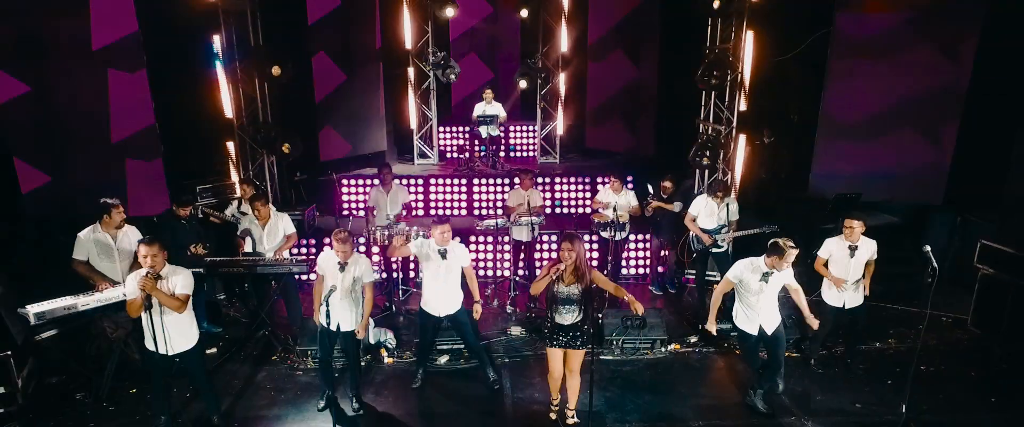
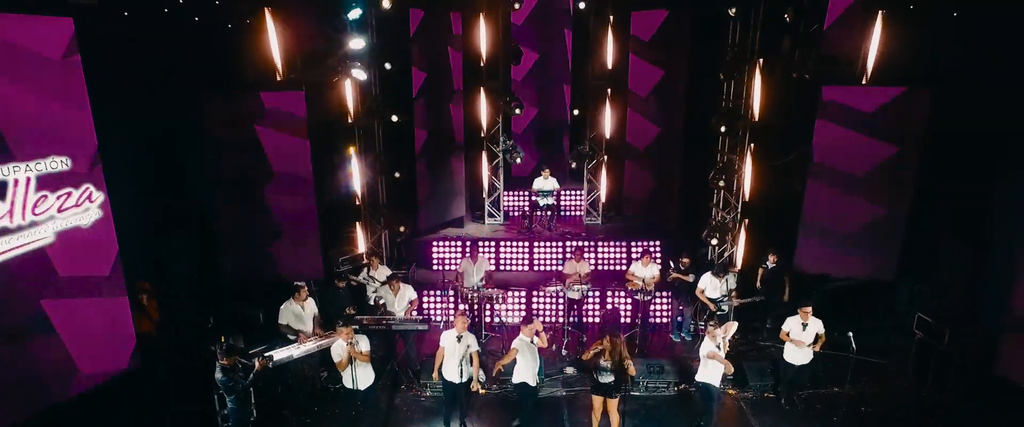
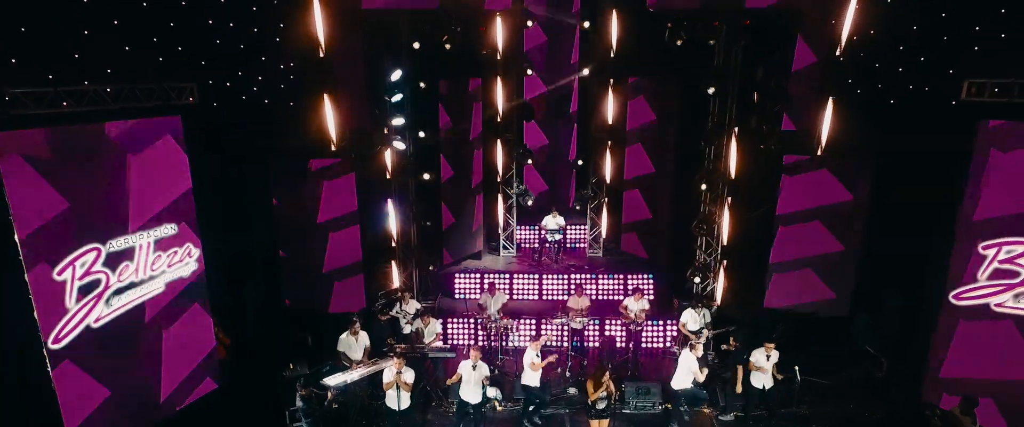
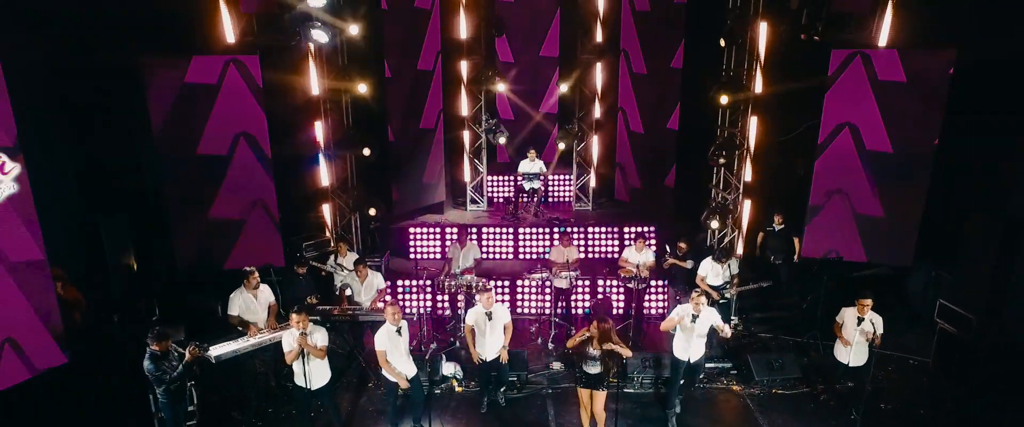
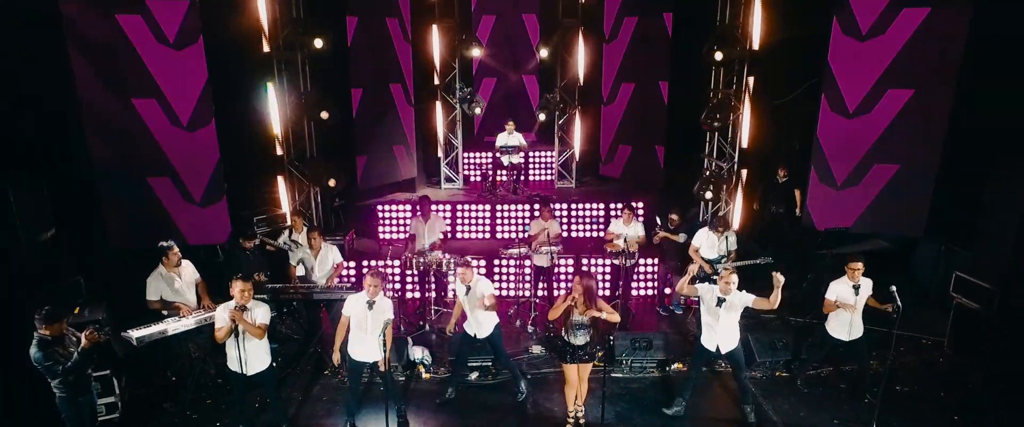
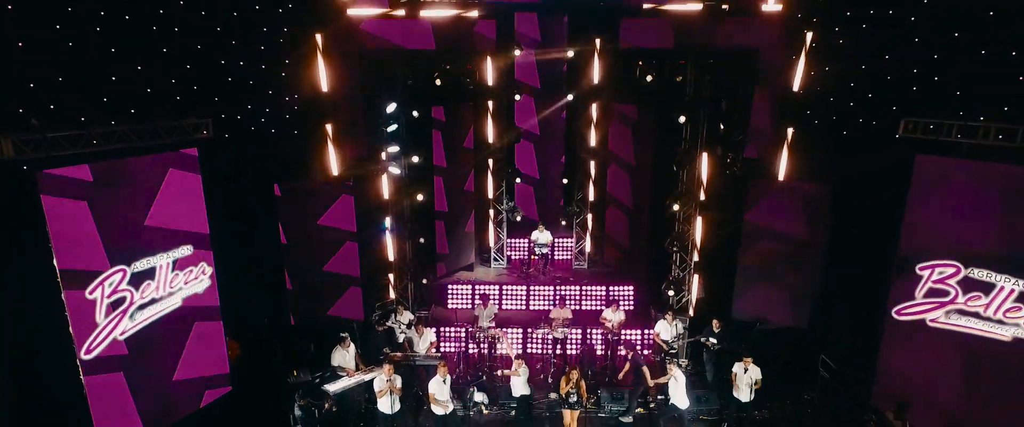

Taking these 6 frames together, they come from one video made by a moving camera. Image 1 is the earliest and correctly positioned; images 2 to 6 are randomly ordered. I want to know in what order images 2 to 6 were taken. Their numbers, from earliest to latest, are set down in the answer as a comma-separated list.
5, 4, 2, 3, 6
